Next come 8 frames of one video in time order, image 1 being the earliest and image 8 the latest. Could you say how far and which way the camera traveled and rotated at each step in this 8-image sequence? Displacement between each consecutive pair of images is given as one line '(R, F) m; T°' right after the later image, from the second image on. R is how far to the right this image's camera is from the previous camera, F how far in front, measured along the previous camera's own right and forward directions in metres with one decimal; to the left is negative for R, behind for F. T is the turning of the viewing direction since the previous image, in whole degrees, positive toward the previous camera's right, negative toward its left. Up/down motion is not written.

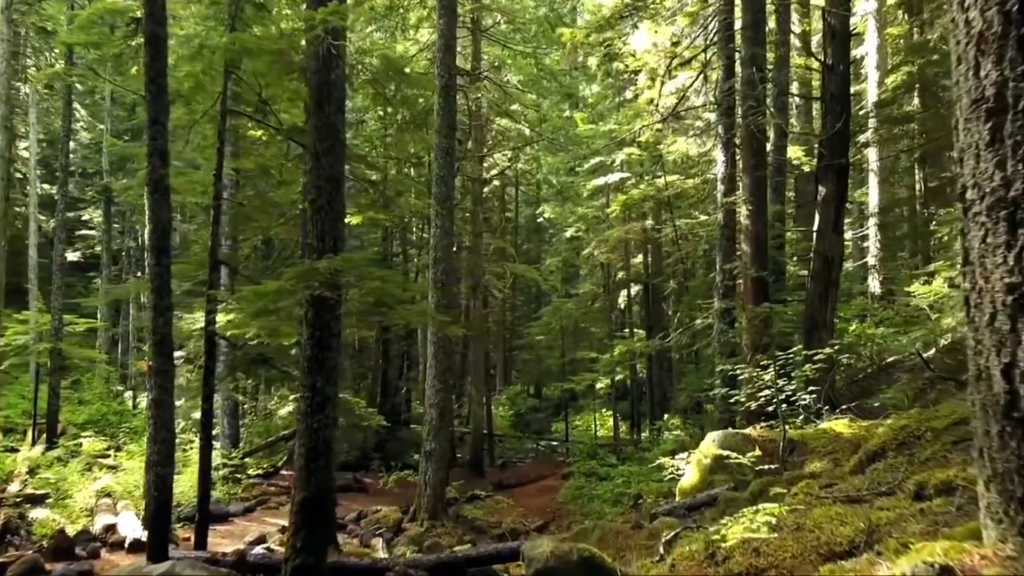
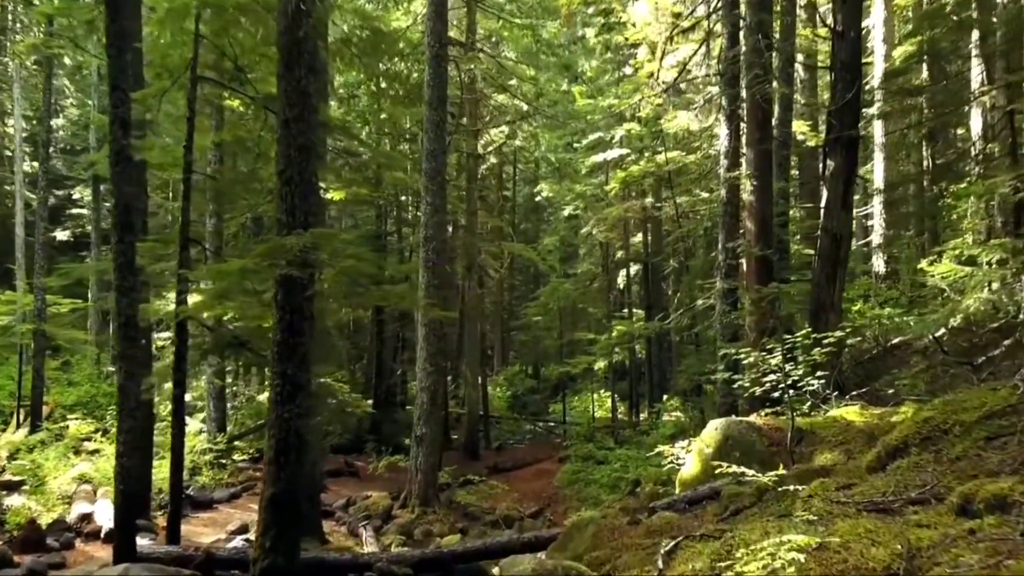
(+0.1, +0.5) m; 0°
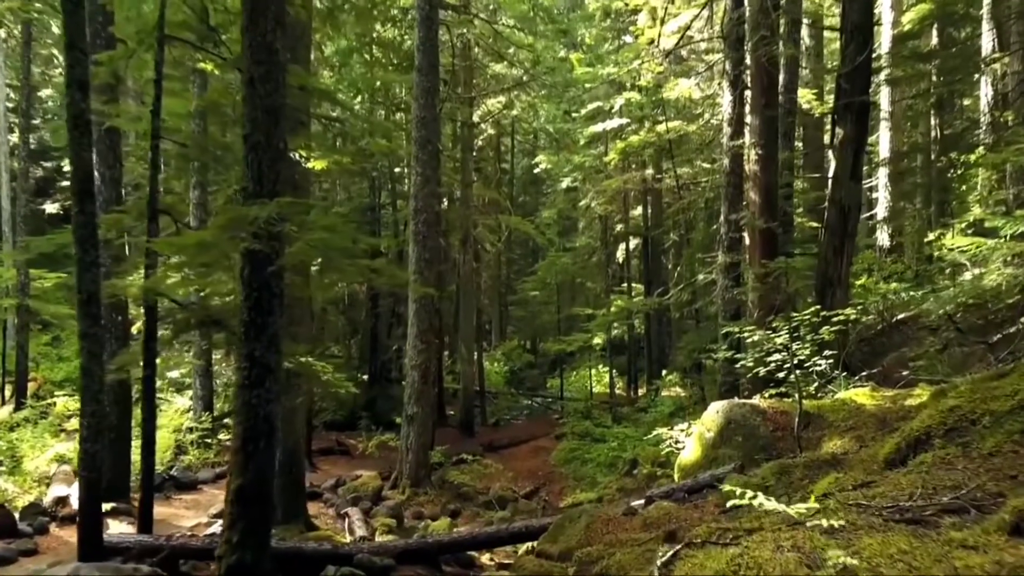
(+0.1, +0.5) m; 0°
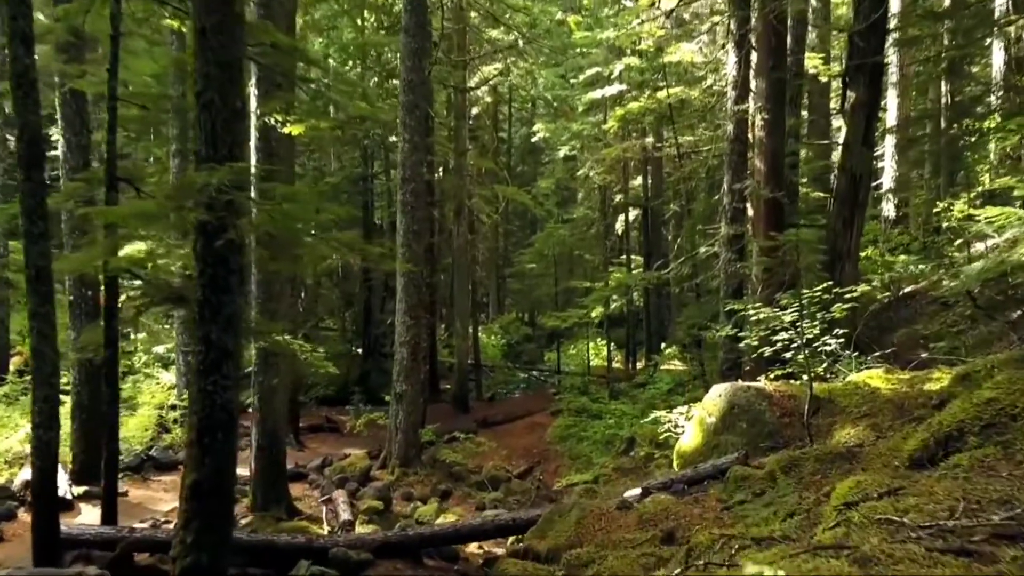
(+0.1, +0.6) m; 0°
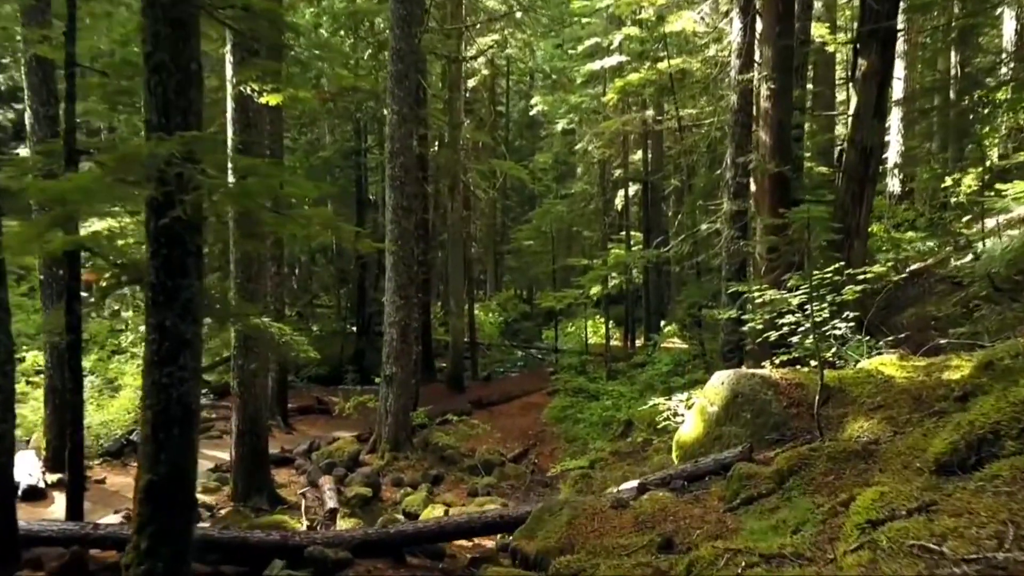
(+0.1, +0.5) m; 0°
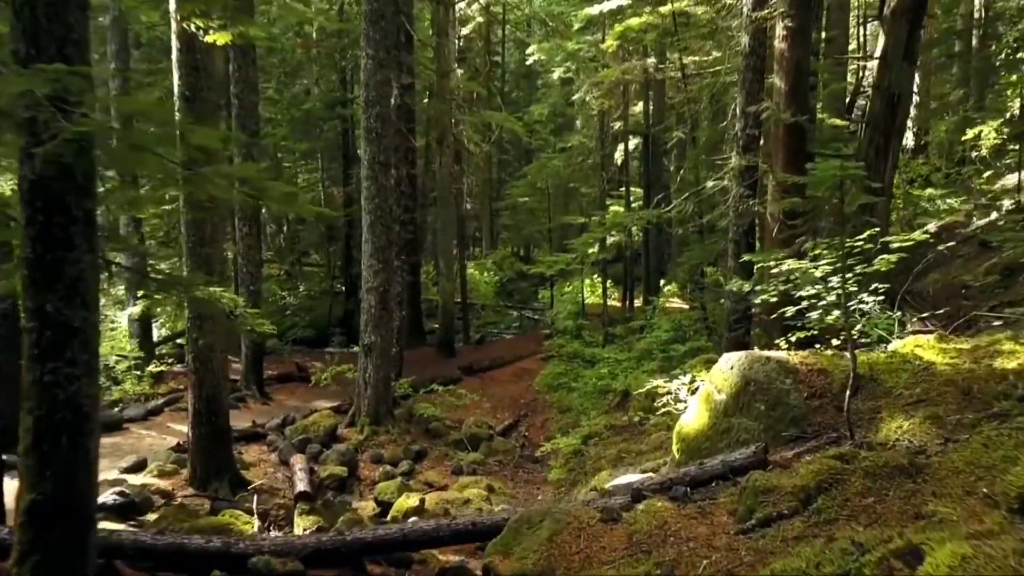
(+0.2, +0.9) m; 0°
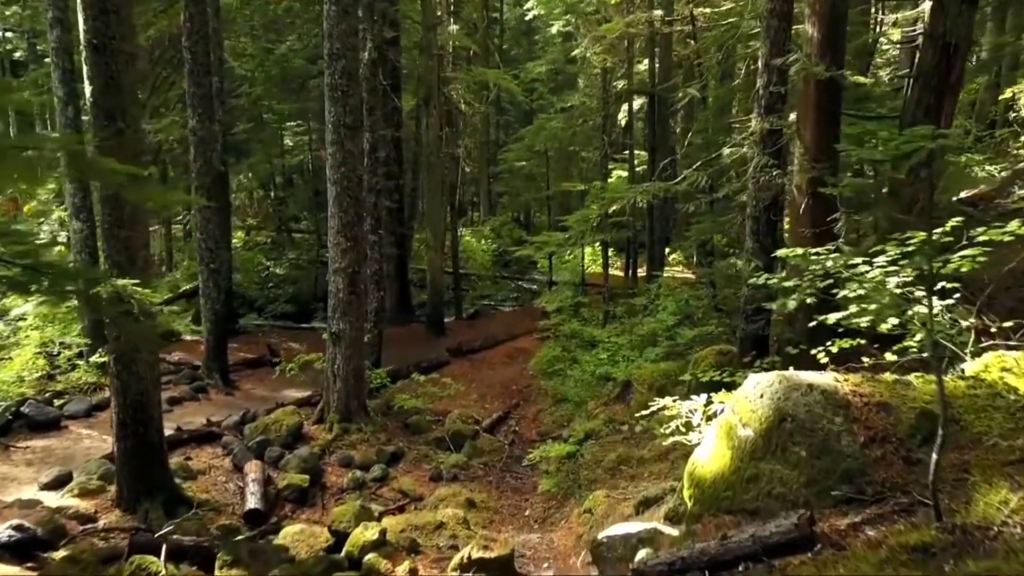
(+0.2, +1.3) m; 0°
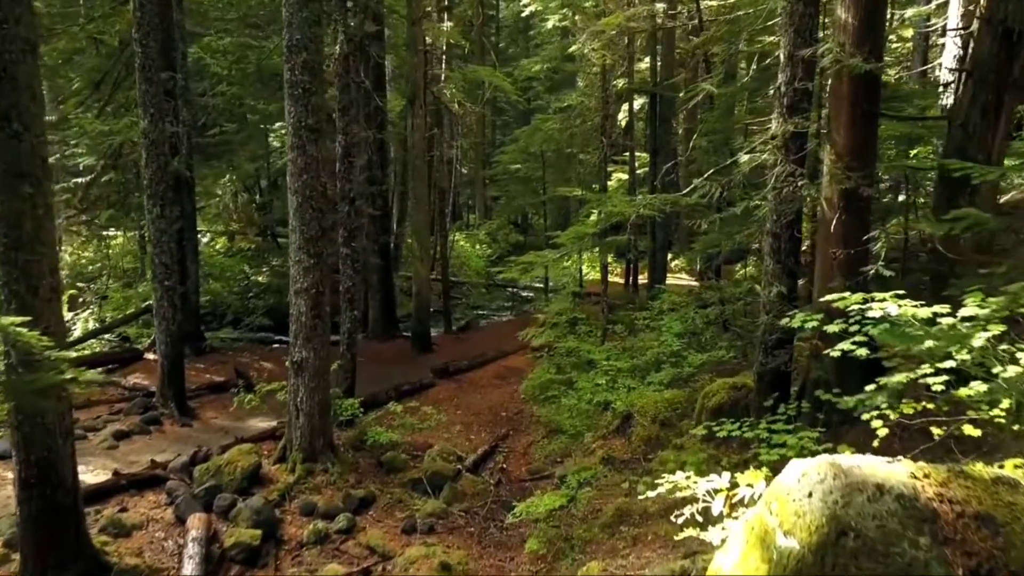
(+0.2, +1.2) m; 0°
